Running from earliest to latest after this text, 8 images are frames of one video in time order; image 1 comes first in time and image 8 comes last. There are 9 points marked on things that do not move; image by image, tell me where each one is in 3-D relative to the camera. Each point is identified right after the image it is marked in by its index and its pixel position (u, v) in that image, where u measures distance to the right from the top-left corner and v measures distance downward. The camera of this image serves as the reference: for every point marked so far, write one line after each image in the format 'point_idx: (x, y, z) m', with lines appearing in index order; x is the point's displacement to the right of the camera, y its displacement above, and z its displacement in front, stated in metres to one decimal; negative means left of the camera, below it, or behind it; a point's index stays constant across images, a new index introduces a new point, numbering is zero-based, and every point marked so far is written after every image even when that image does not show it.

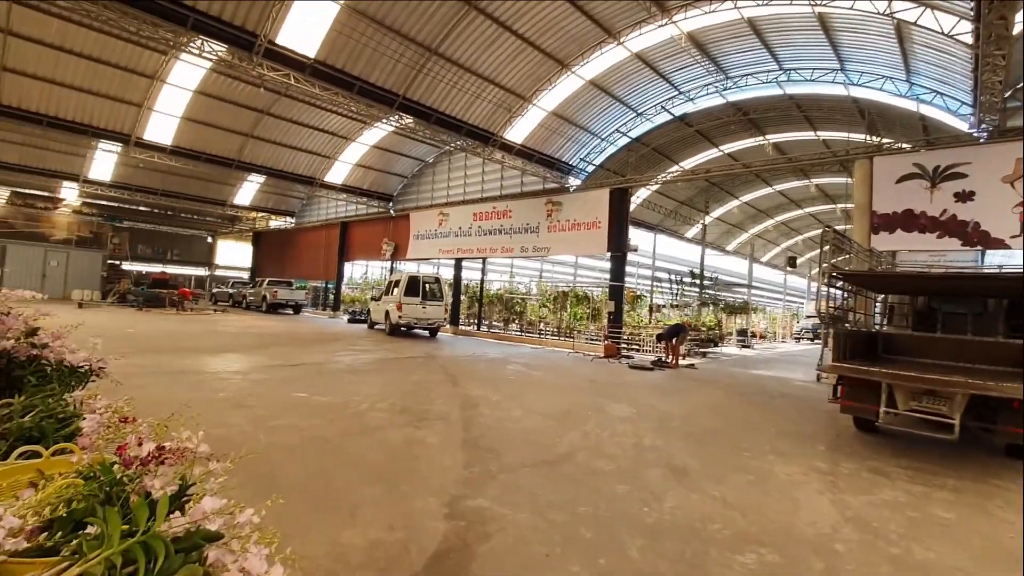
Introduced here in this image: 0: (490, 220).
0: (-0.9, +2.6, +19.4) m
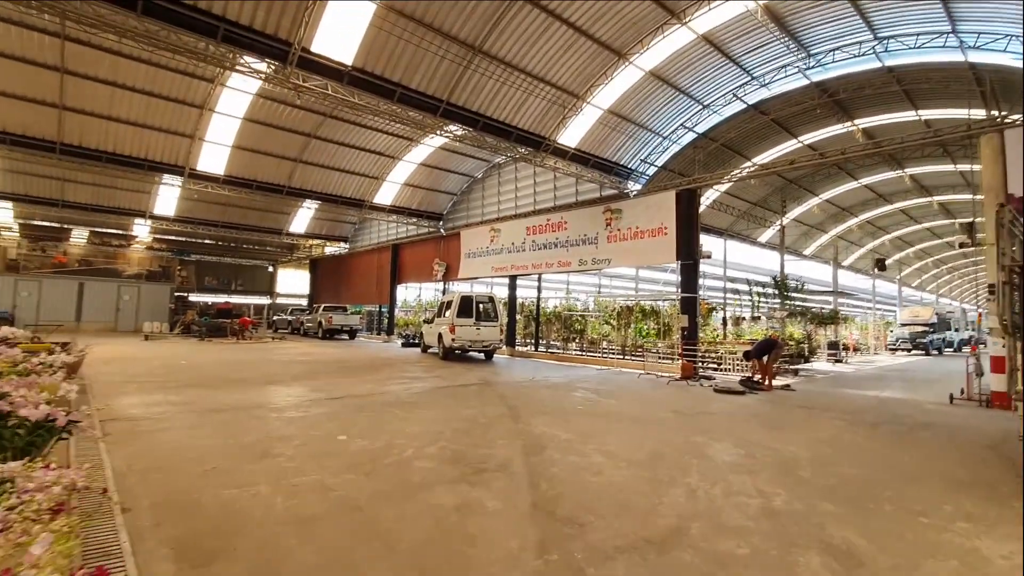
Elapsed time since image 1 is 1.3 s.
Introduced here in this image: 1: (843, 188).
0: (+1.1, +1.9, +18.3) m
1: (+12.8, +3.8, +19.9) m
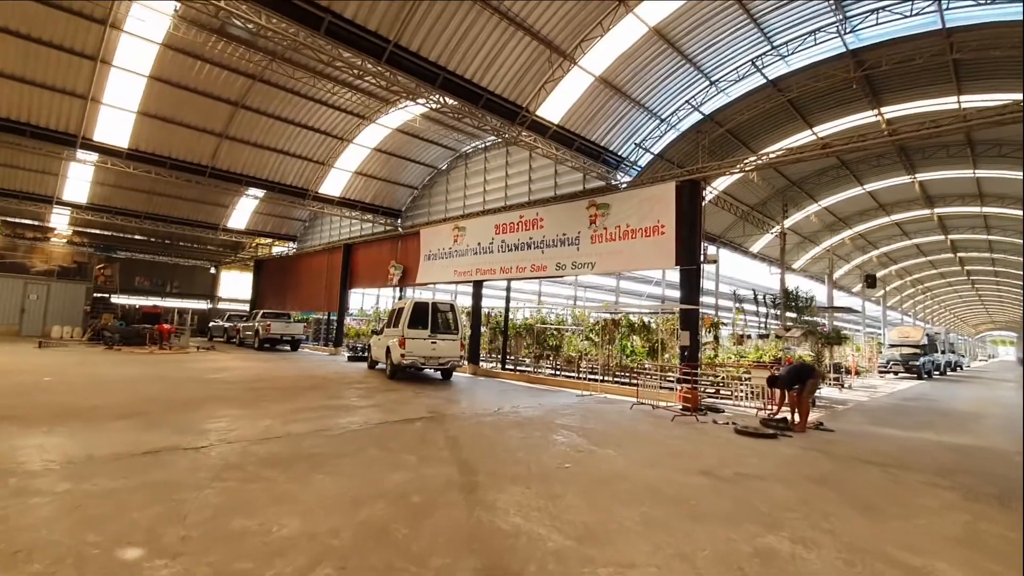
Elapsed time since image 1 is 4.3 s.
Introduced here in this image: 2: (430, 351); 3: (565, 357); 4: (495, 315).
0: (+0.1, +1.7, +15.6) m
1: (+11.7, +3.3, +18.0) m
2: (-2.2, -1.8, +14.0) m
3: (+1.7, -2.2, +16.1) m
4: (-0.6, -1.0, +18.8) m
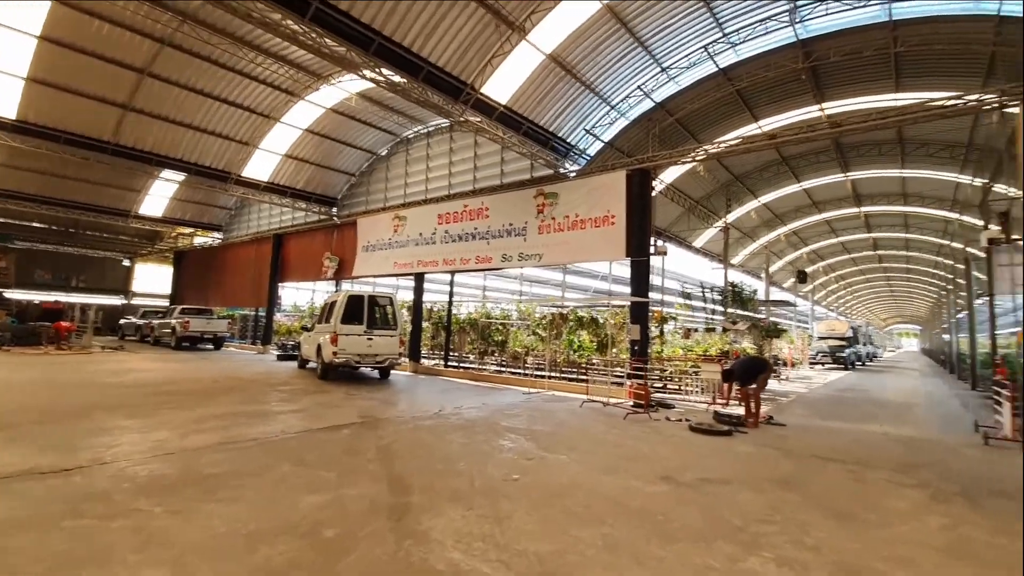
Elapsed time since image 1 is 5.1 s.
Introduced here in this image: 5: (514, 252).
0: (-1.5, +1.9, +14.8) m
1: (+9.8, +3.5, +18.4) m
2: (-3.7, -1.6, +13.0) m
3: (0.0, -2.0, +15.4) m
4: (-2.6, -0.8, +17.9) m
5: (+0.1, +0.9, +13.3) m
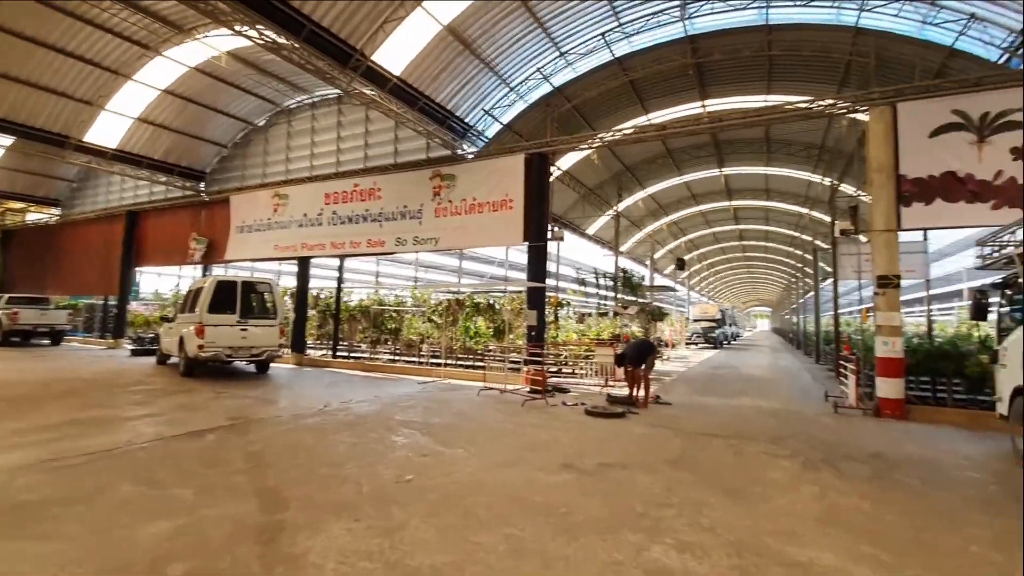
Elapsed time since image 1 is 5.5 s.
0: (-4.4, +2.3, +13.7) m
1: (+6.0, +4.0, +19.5) m
2: (-6.2, -1.2, +11.6) m
3: (-3.1, -1.5, +14.8) m
4: (-6.1, -0.3, +16.6) m
5: (-2.5, +1.3, +12.6) m
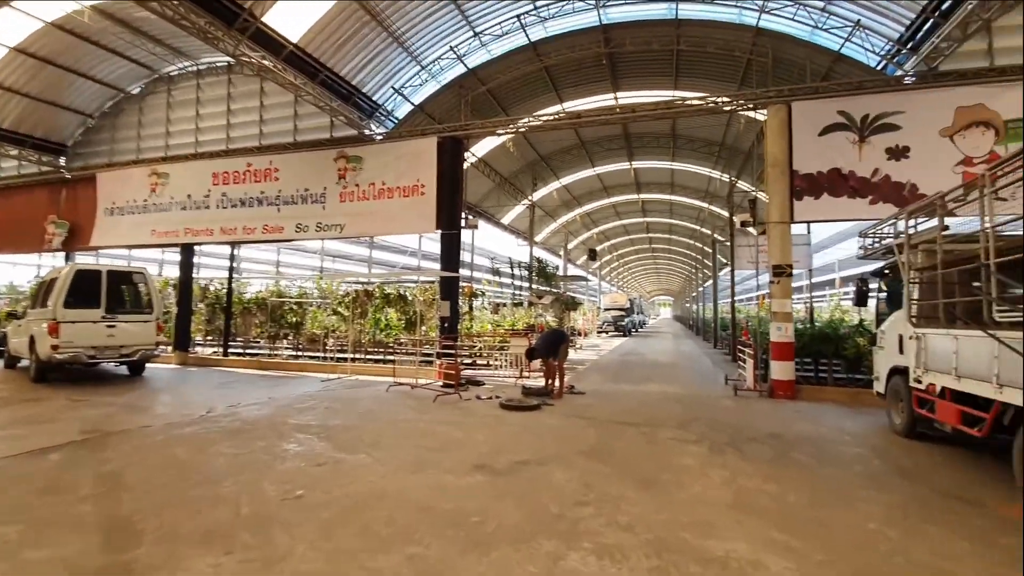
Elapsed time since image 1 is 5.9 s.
0: (-6.6, +2.5, +12.4) m
1: (+2.7, +4.4, +19.8) m
2: (-8.0, -1.0, +10.1) m
3: (-5.5, -1.3, +13.7) m
4: (-8.7, 0.0, +15.0) m
5: (-4.6, +1.5, +11.6) m
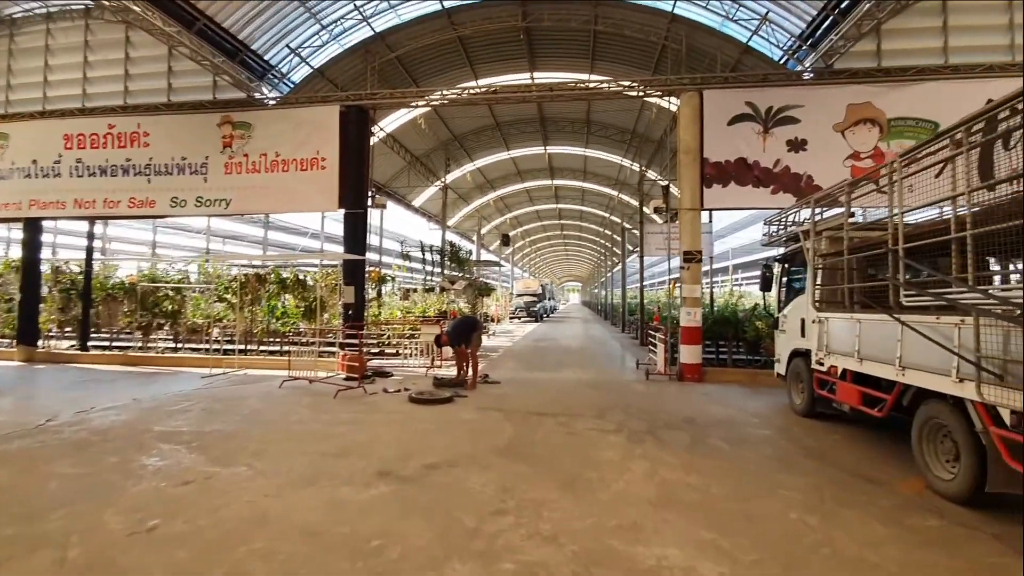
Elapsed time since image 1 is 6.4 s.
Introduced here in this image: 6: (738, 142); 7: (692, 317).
0: (-8.5, +2.9, +10.6) m
1: (-0.6, +4.9, +19.3) m
2: (-9.6, -0.7, +8.1) m
3: (-7.7, -0.9, +12.1) m
4: (-11.1, +0.4, +12.8) m
5: (-6.4, +1.9, +10.1) m
6: (+3.9, +2.5, +8.8) m
7: (+3.2, -0.5, +9.1) m
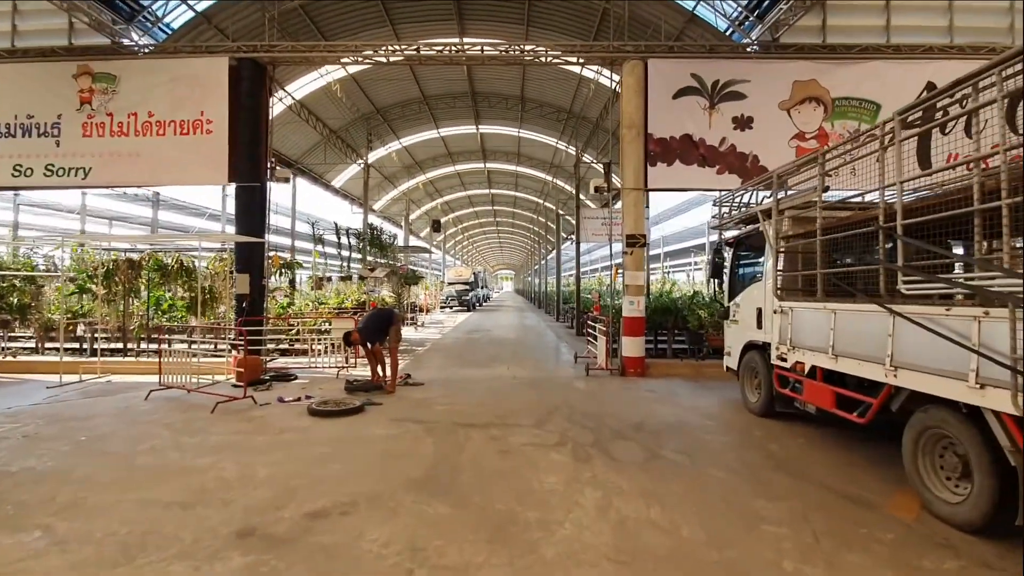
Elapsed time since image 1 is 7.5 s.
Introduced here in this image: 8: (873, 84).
0: (-9.8, +3.1, +8.3) m
1: (-3.1, +5.3, +18.0) m
2: (-10.5, -0.6, +5.8) m
3: (-9.2, -0.7, +10.1) m
4: (-12.6, +0.7, +10.3) m
5: (-7.7, +2.0, +8.2) m
6: (+2.7, +2.7, +8.1) m
7: (+2.0, -0.3, +8.4) m
8: (+5.6, +3.1, +7.9) m
